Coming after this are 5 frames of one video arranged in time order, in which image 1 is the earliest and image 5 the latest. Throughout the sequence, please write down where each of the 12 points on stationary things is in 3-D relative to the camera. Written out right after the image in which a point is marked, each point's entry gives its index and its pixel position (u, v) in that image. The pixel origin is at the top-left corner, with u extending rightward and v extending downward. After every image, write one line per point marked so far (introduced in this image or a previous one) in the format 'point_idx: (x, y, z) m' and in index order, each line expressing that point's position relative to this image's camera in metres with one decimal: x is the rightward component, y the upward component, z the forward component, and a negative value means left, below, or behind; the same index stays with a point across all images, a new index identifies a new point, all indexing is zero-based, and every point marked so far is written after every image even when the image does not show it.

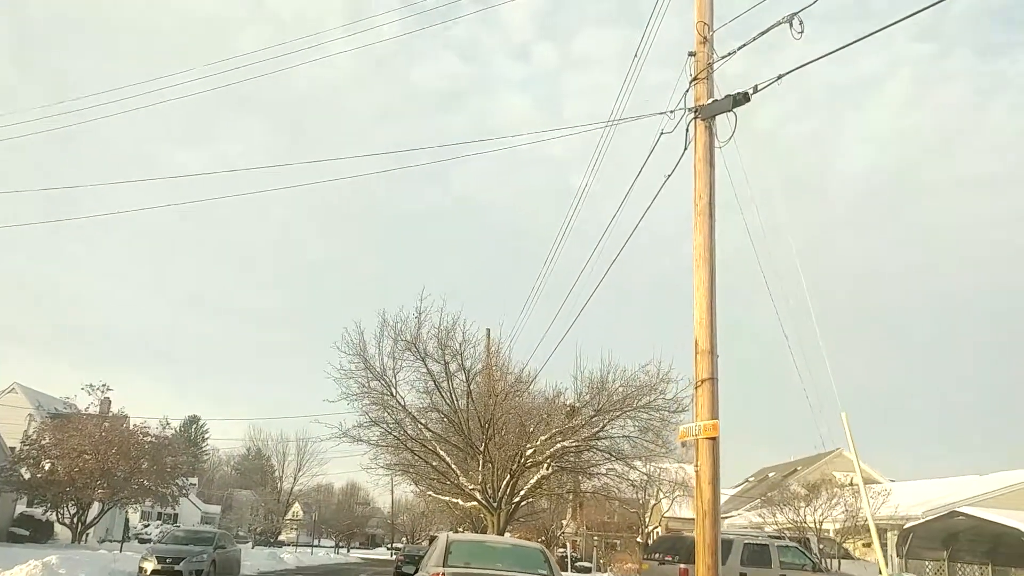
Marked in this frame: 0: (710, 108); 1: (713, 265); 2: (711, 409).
0: (+2.2, +2.0, +9.1) m
1: (+2.1, +0.2, +8.7) m
2: (+2.0, -1.2, +8.2) m
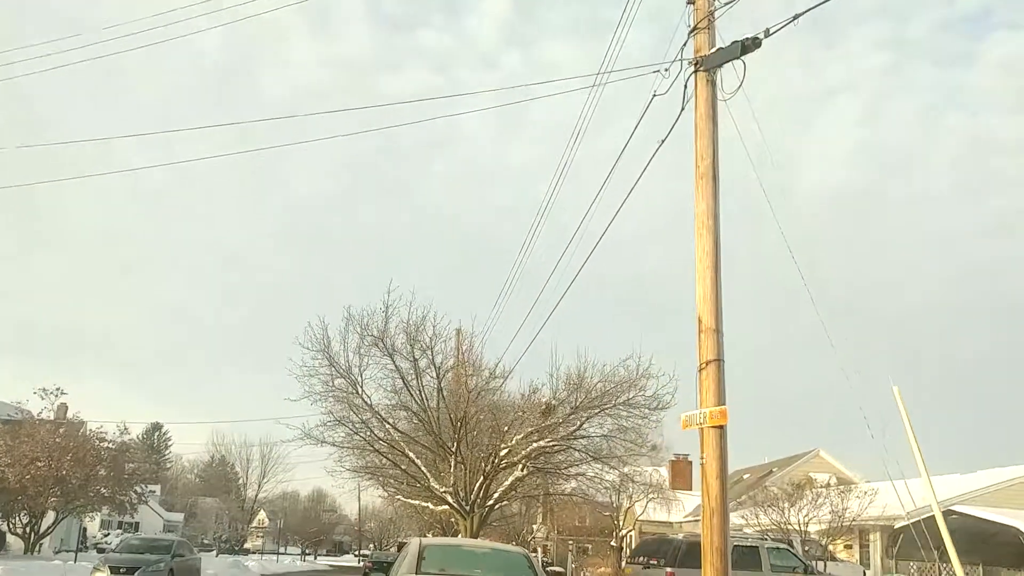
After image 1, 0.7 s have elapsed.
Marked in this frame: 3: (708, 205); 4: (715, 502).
0: (+2.0, +2.3, +8.2) m
1: (+2.0, +0.5, +7.8) m
2: (+1.8, -0.9, +7.3) m
3: (+1.9, +0.8, +7.8) m
4: (+1.8, -1.9, +7.2) m
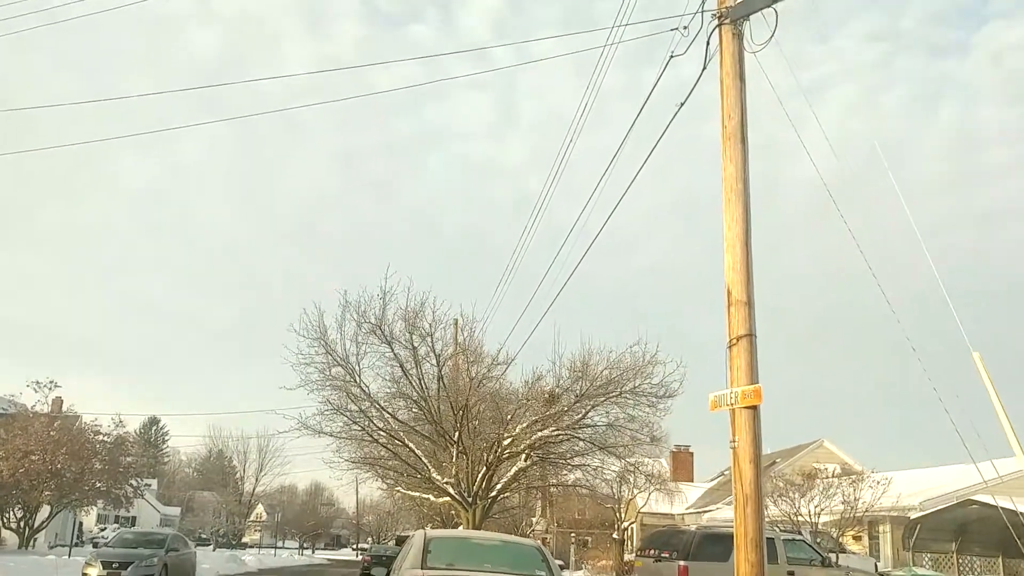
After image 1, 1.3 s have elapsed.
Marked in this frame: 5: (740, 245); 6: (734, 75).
0: (+2.1, +2.6, +7.6) m
1: (+2.1, +0.8, +7.1) m
2: (+1.9, -0.7, +6.7) m
3: (+2.0, +1.1, +7.2) m
4: (+1.9, -1.6, +6.6) m
5: (+2.0, +0.4, +7.0) m
6: (+2.0, +1.9, +7.4) m
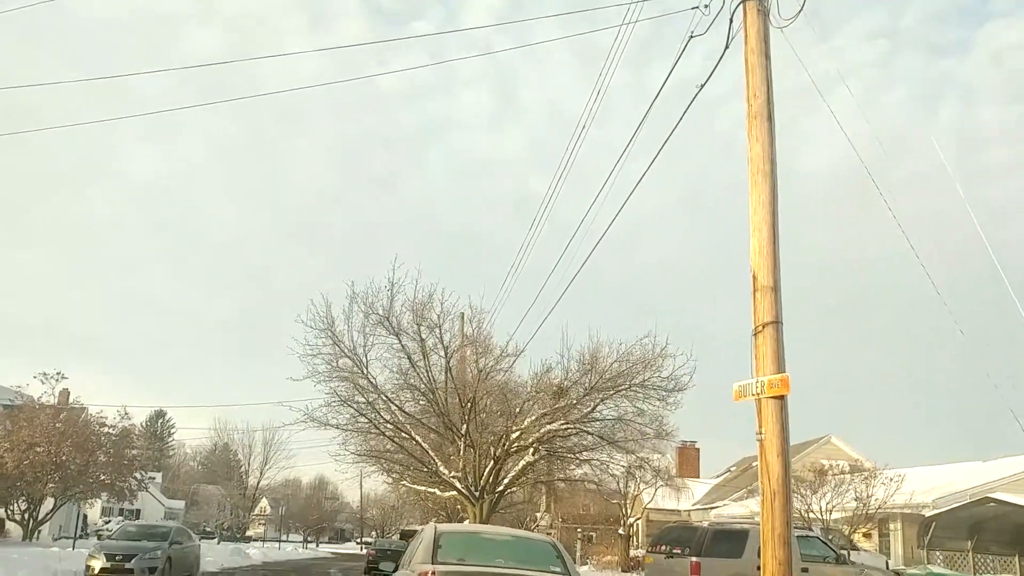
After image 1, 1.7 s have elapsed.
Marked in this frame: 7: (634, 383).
0: (+2.3, +2.7, +7.2) m
1: (+2.2, +0.9, +6.8) m
2: (+2.1, -0.6, +6.4) m
3: (+2.1, +1.2, +6.9) m
4: (+2.0, -1.5, +6.3) m
5: (+2.1, +0.5, +6.7) m
6: (+2.2, +2.1, +7.1) m
7: (+2.8, -2.2, +18.9) m
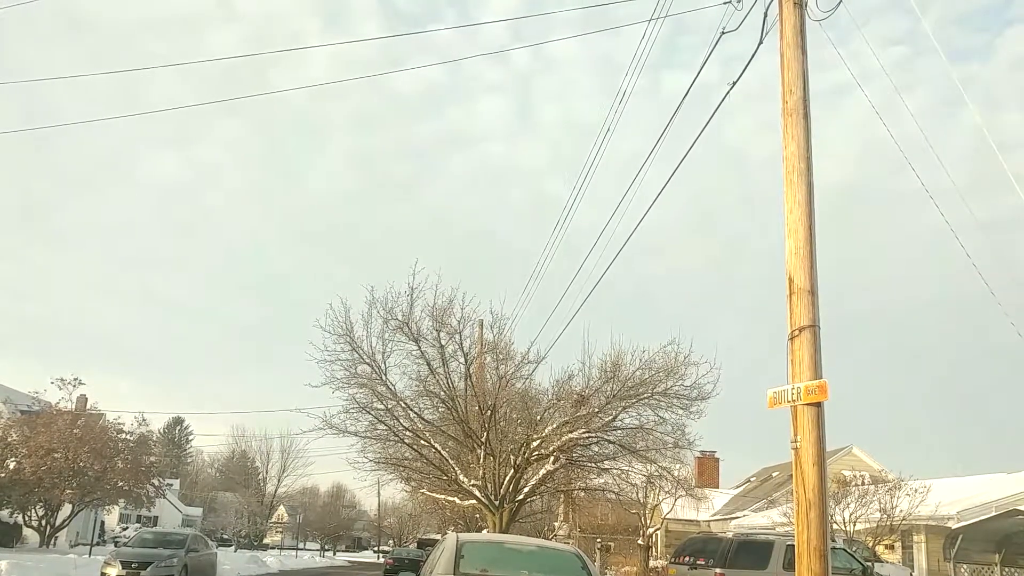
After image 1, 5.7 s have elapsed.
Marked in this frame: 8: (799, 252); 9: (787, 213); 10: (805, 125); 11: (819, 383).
0: (+2.5, +2.7, +7.0) m
1: (+2.4, +0.9, +6.6) m
2: (+2.3, -0.6, +6.2) m
3: (+2.3, +1.2, +6.7) m
4: (+2.2, -1.5, +6.0) m
5: (+2.3, +0.5, +6.5) m
6: (+2.4, +2.0, +6.9) m
7: (+3.3, -2.4, +18.7) m
8: (+2.3, +0.3, +6.5) m
9: (+2.2, +0.6, +6.6) m
10: (+2.4, +1.3, +6.7) m
11: (+2.3, -0.7, +6.1) m
